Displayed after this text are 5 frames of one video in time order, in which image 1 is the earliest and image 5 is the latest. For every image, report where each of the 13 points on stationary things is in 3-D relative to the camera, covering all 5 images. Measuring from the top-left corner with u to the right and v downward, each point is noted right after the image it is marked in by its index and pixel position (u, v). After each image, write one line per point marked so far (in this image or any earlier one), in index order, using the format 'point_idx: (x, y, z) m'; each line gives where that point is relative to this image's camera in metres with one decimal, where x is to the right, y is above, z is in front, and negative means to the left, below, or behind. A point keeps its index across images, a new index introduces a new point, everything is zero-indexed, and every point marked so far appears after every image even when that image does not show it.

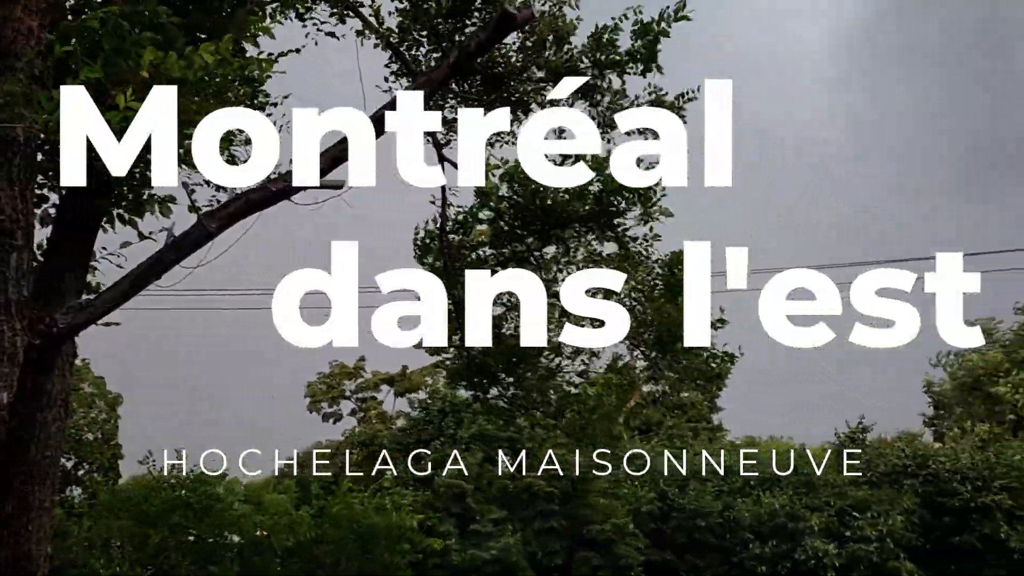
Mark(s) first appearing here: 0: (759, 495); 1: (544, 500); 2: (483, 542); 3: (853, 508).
0: (+1.2, -1.0, +5.6) m
1: (+0.2, -1.0, +5.4) m
2: (-0.1, -1.2, +5.3) m
3: (+1.6, -1.1, +5.5) m
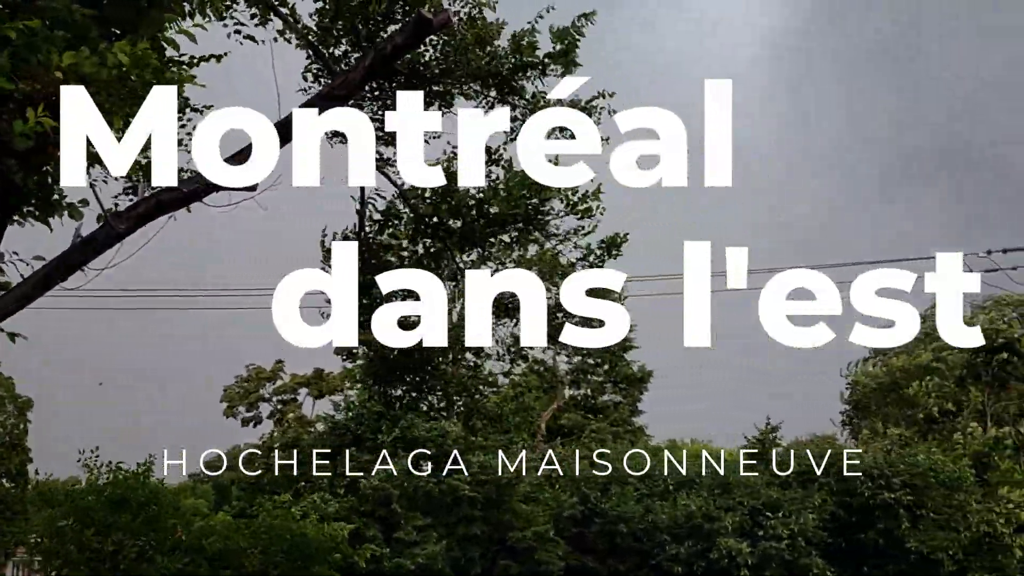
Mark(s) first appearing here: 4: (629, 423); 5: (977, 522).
0: (+0.8, -1.1, +5.7) m
1: (-0.2, -1.1, +5.7) m
2: (-0.5, -1.3, +5.6) m
3: (+1.2, -1.1, +5.6) m
4: (+0.6, -0.7, +5.9) m
5: (+2.3, -1.2, +6.0) m
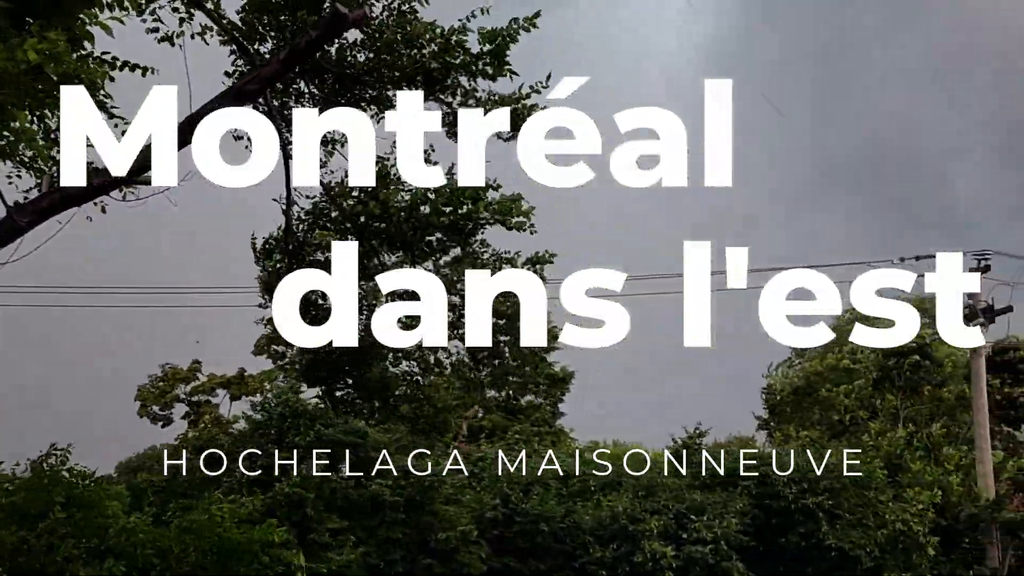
0: (+0.5, -1.1, +5.7) m
1: (-0.6, -1.1, +5.7) m
2: (-0.9, -1.3, +5.6) m
3: (+0.9, -1.1, +5.6) m
4: (+0.2, -0.7, +5.9) m
5: (+1.9, -1.2, +5.9) m
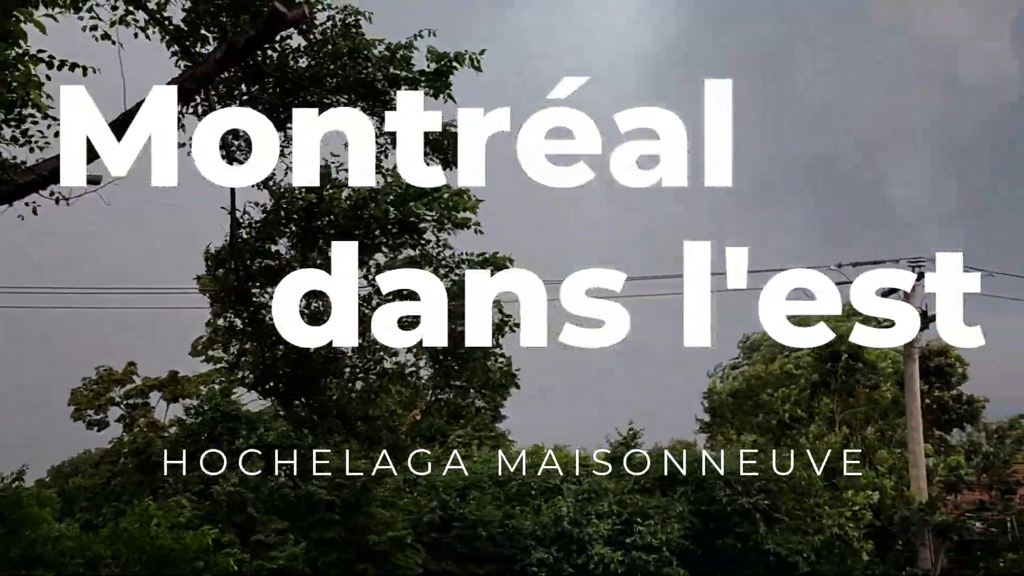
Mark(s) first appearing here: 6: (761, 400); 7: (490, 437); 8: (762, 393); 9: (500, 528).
0: (+0.2, -1.1, +5.7) m
1: (-0.9, -1.1, +5.7) m
2: (-1.2, -1.3, +5.6) m
3: (+0.6, -1.1, +5.5) m
4: (0.0, -0.7, +5.9) m
5: (+1.7, -1.2, +5.9) m
6: (+1.3, -0.6, +6.1) m
7: (-0.1, -0.8, +5.9) m
8: (+1.4, -0.6, +6.4) m
9: (0.0, -1.2, +5.7) m
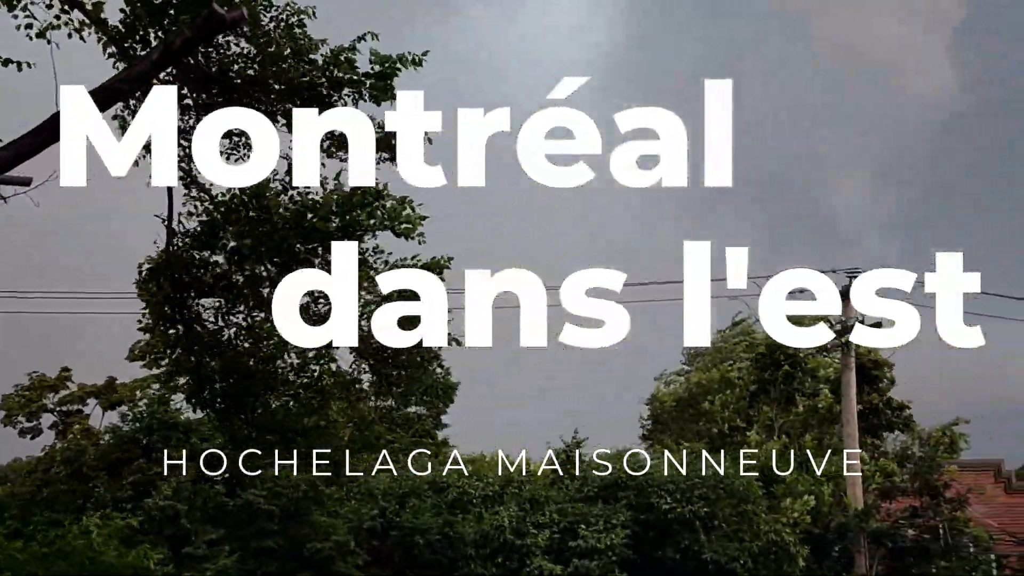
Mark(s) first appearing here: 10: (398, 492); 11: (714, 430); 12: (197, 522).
0: (-0.1, -1.1, +5.7) m
1: (-1.2, -1.2, +5.7) m
2: (-1.5, -1.3, +5.6) m
3: (+0.3, -1.1, +5.5) m
4: (-0.3, -0.8, +5.9) m
5: (+1.4, -1.3, +5.8) m
6: (+1.0, -0.6, +6.0) m
7: (-0.4, -0.8, +5.9) m
8: (+1.1, -0.6, +6.4) m
9: (-0.3, -1.2, +5.7) m
10: (-0.5, -1.1, +5.8) m
11: (+1.2, -0.8, +6.4) m
12: (-1.5, -1.2, +5.7) m
